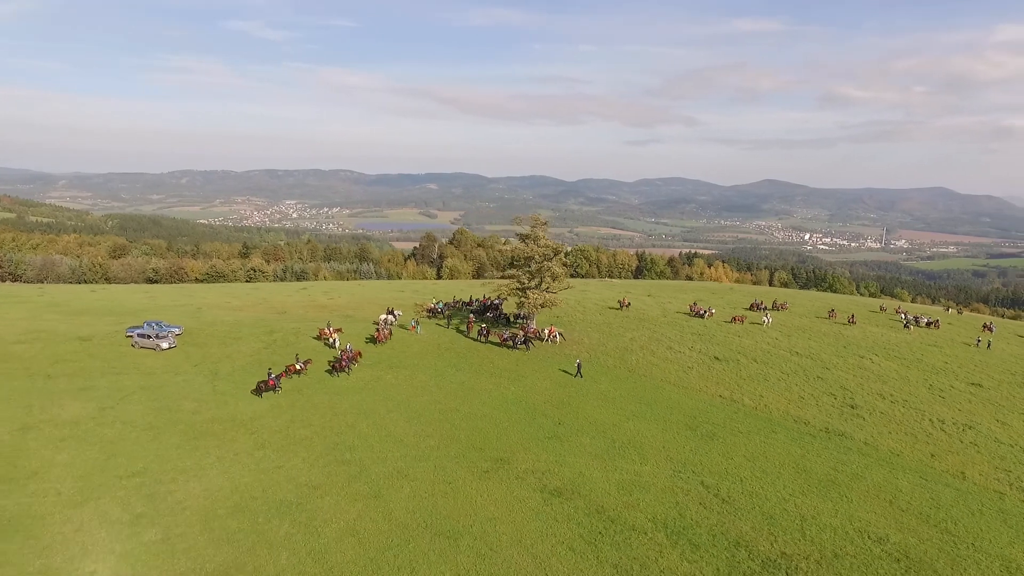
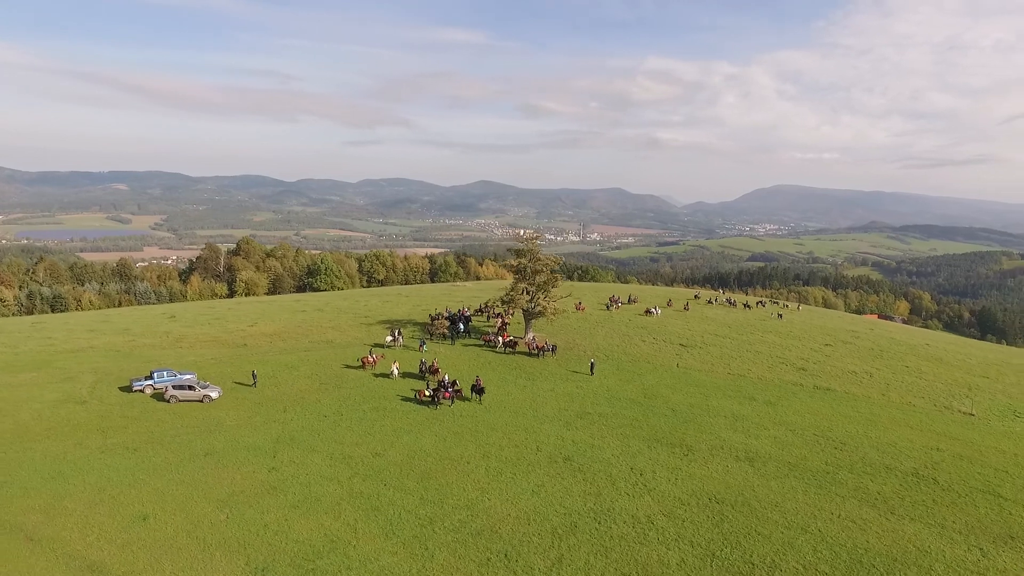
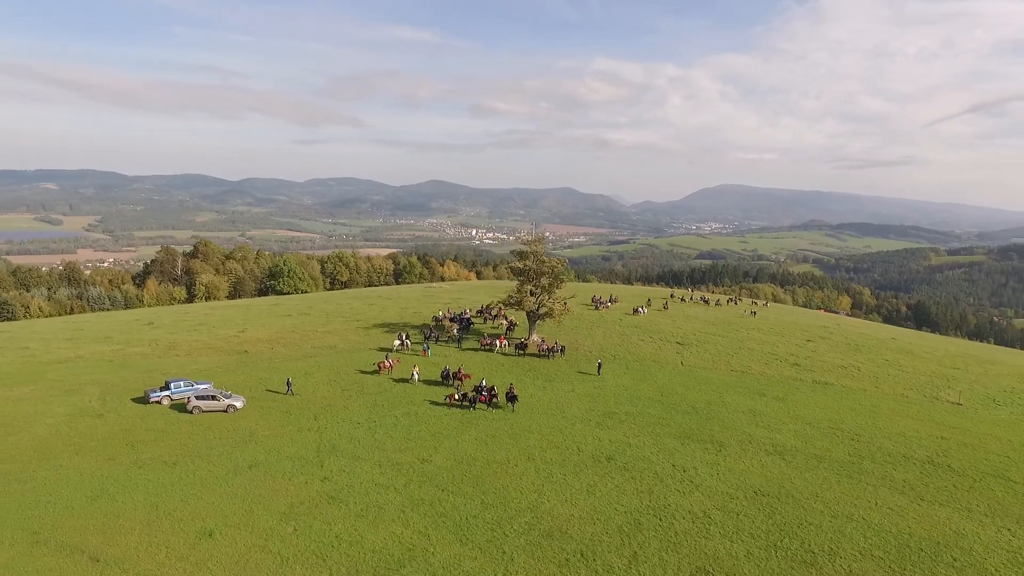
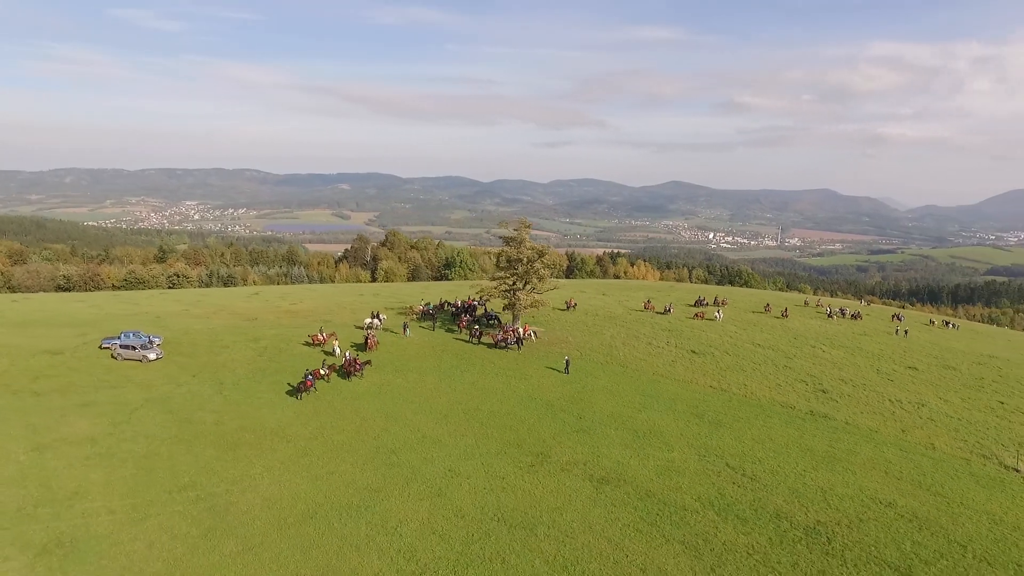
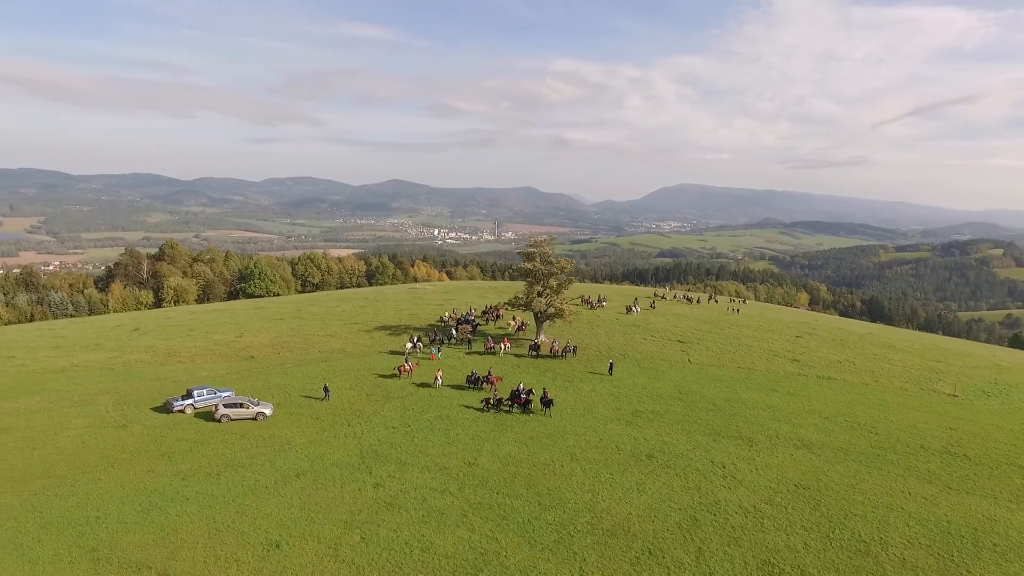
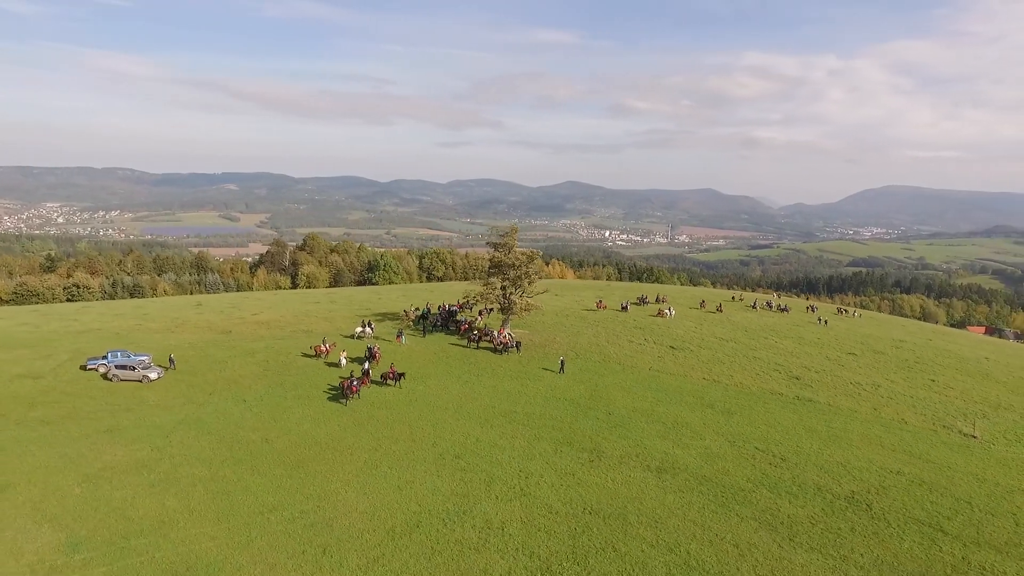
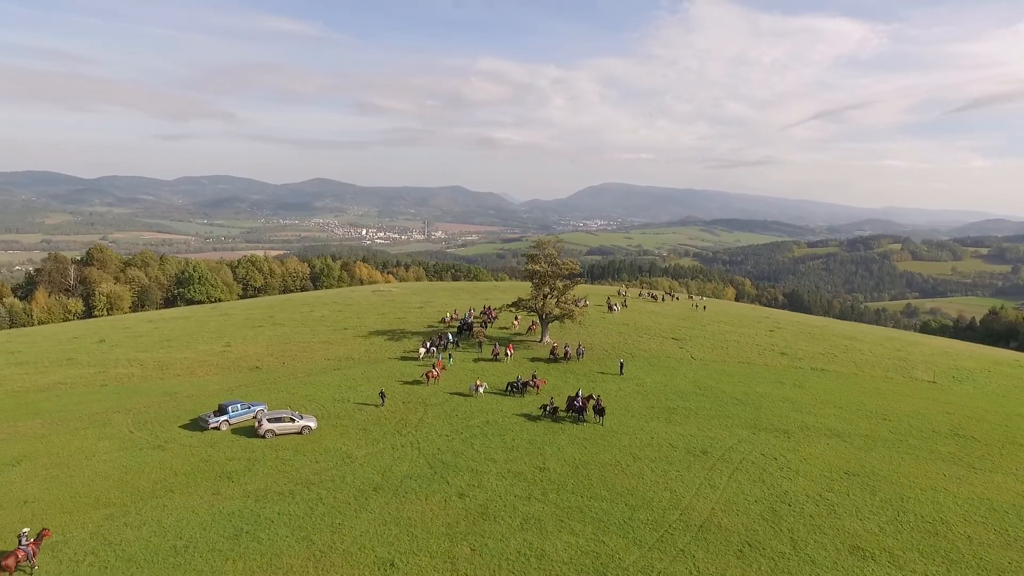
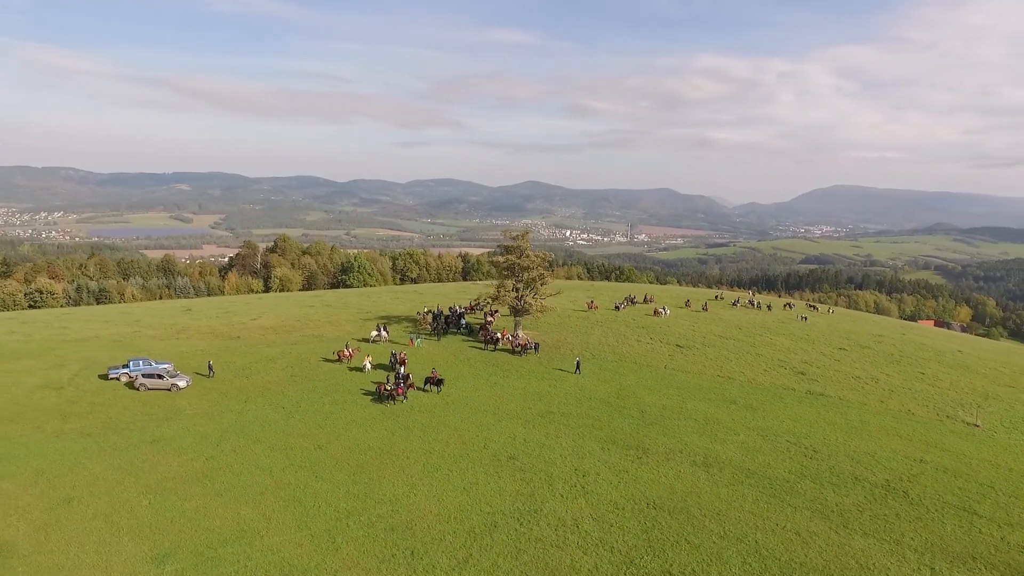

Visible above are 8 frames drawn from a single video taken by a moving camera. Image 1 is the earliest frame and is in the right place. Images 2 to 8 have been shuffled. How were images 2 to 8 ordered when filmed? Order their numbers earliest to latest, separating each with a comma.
4, 6, 8, 2, 3, 5, 7
